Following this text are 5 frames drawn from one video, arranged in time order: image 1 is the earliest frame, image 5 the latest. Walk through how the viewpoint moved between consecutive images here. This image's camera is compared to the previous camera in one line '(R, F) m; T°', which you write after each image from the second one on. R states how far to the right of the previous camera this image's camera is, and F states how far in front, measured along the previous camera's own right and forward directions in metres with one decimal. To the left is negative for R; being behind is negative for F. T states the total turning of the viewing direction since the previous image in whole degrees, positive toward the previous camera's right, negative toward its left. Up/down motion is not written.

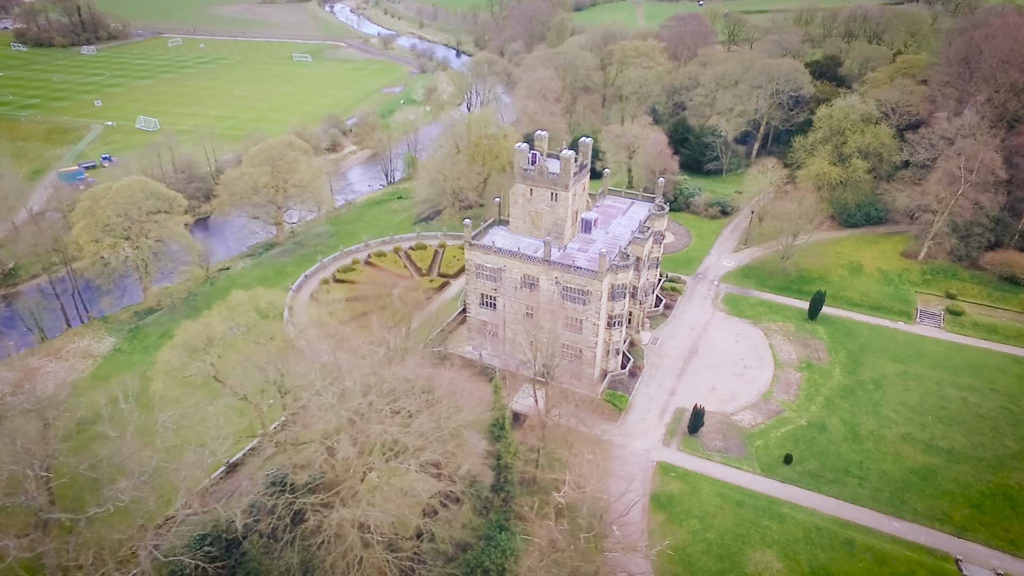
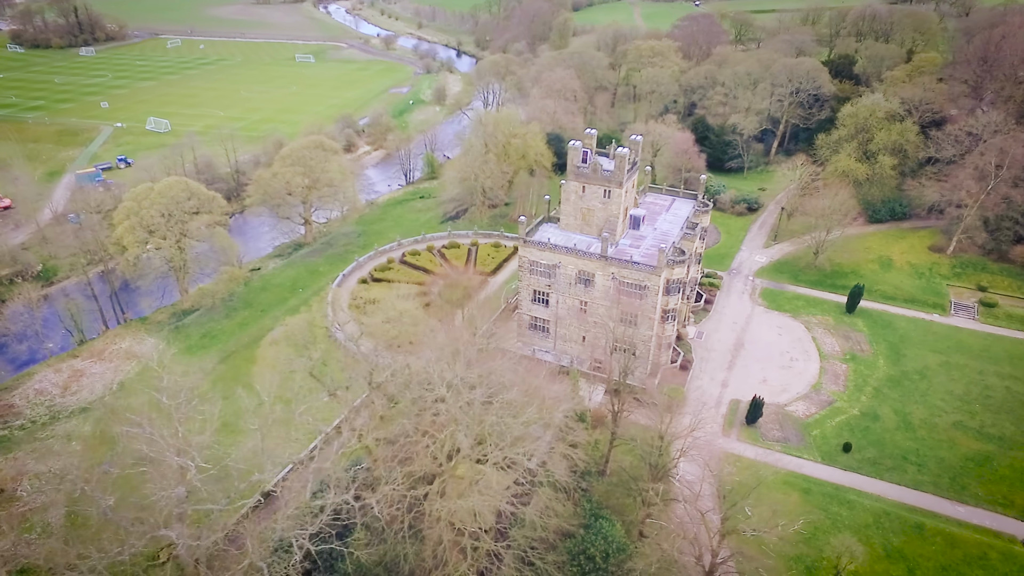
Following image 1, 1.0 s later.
(-5.6, -0.6) m; +1°
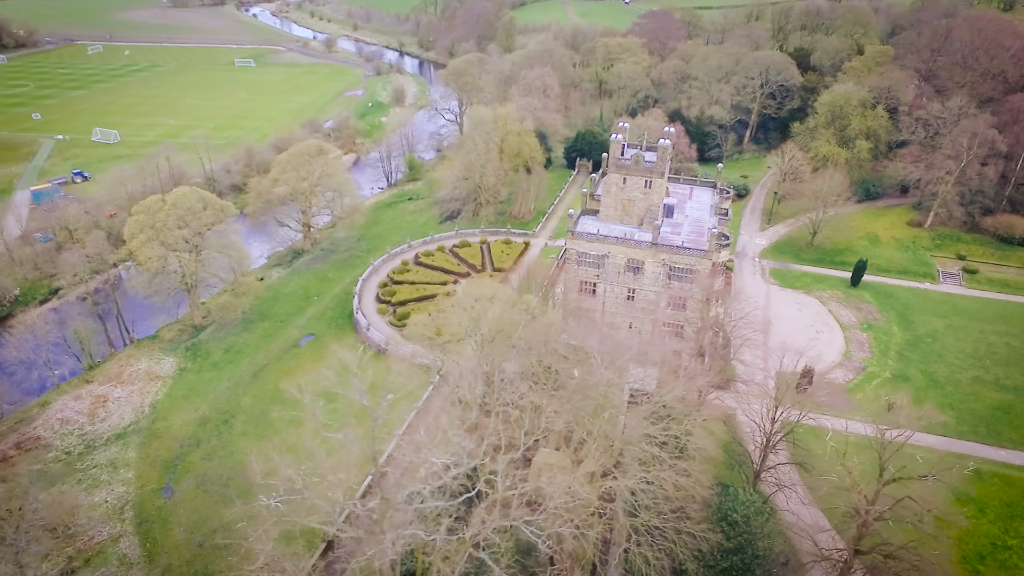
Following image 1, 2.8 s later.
(-10.6, -0.3) m; +6°
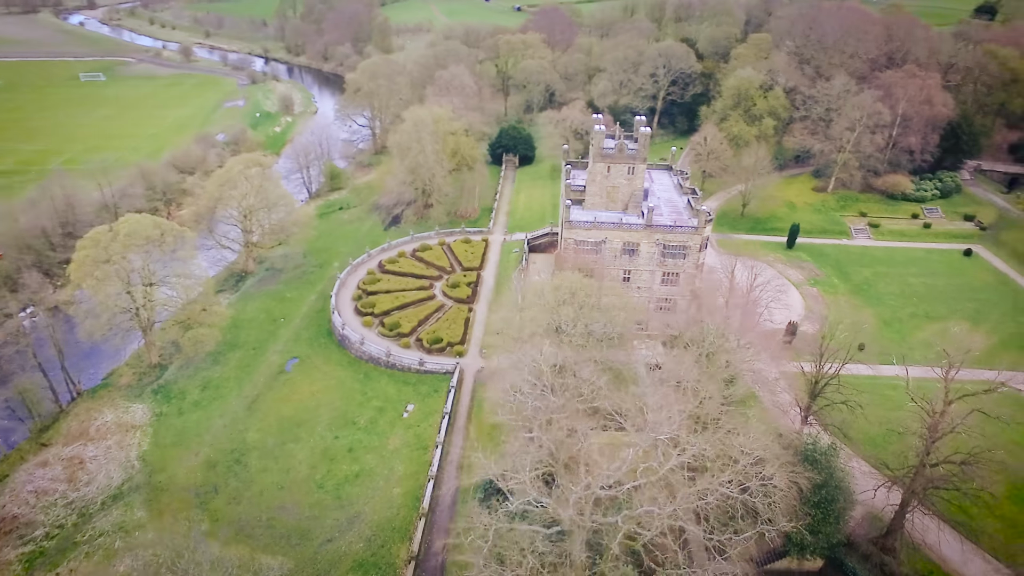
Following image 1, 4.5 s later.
(-12.0, +0.5) m; +12°
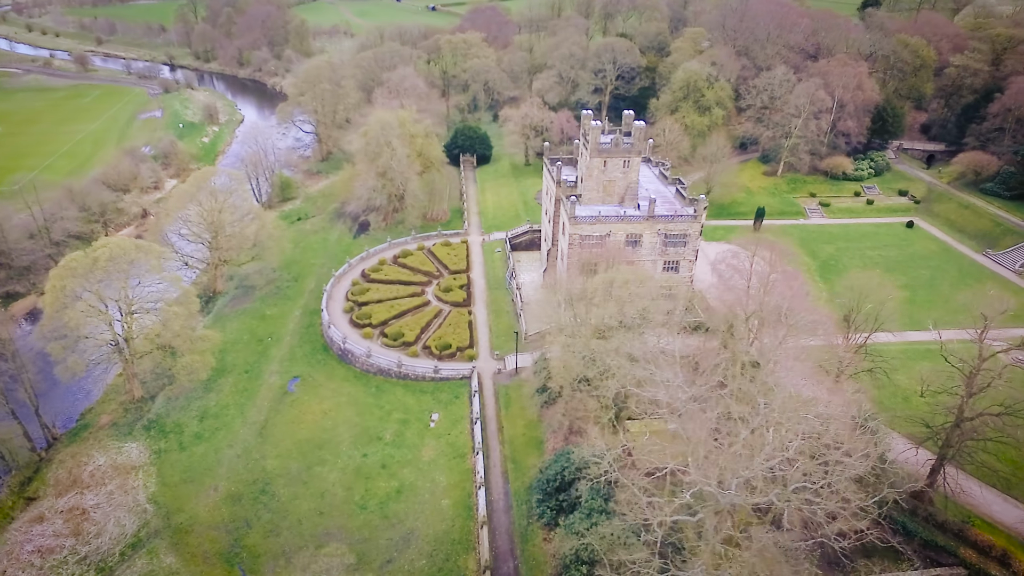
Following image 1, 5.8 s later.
(-8.4, +0.8) m; +8°
